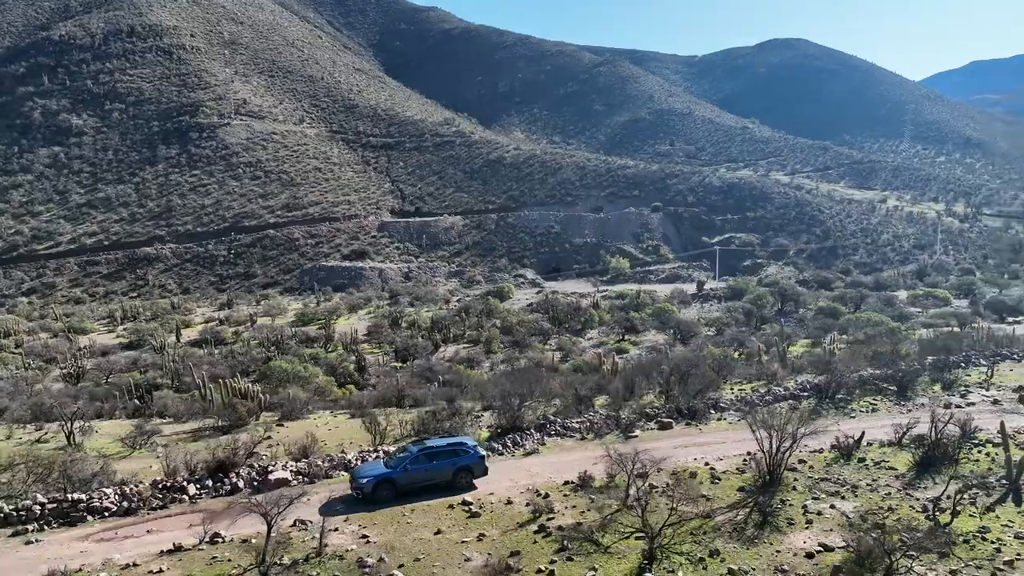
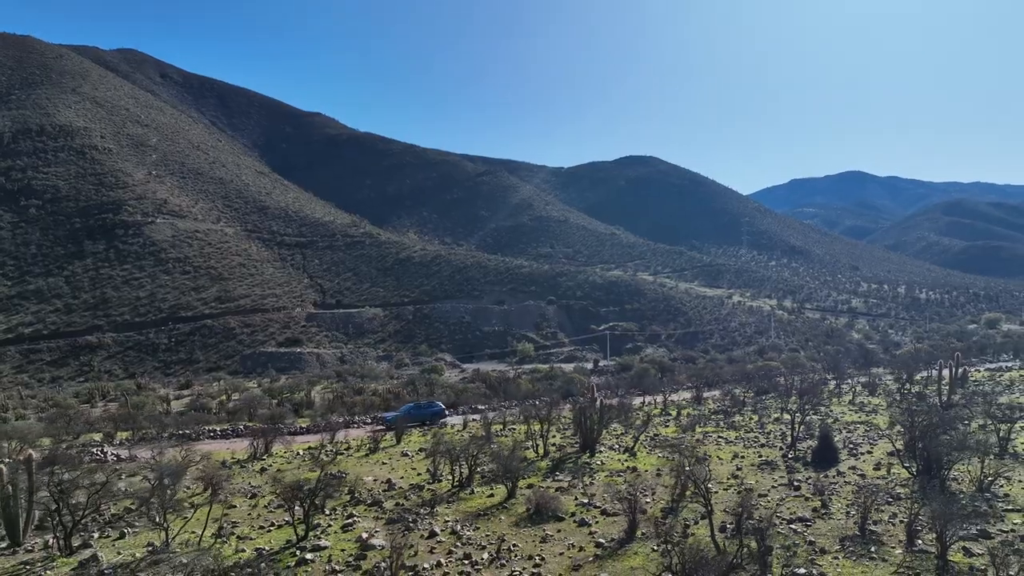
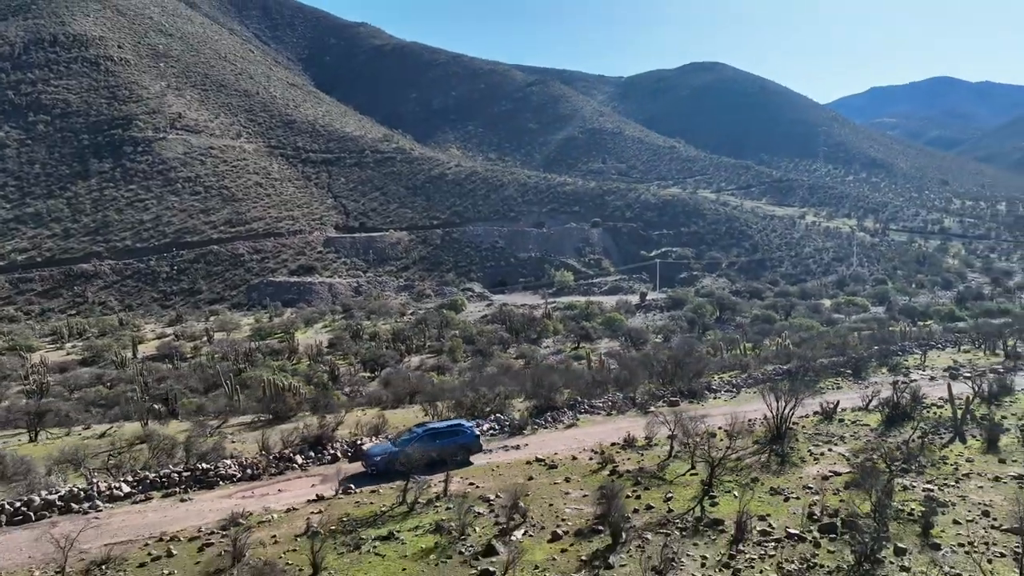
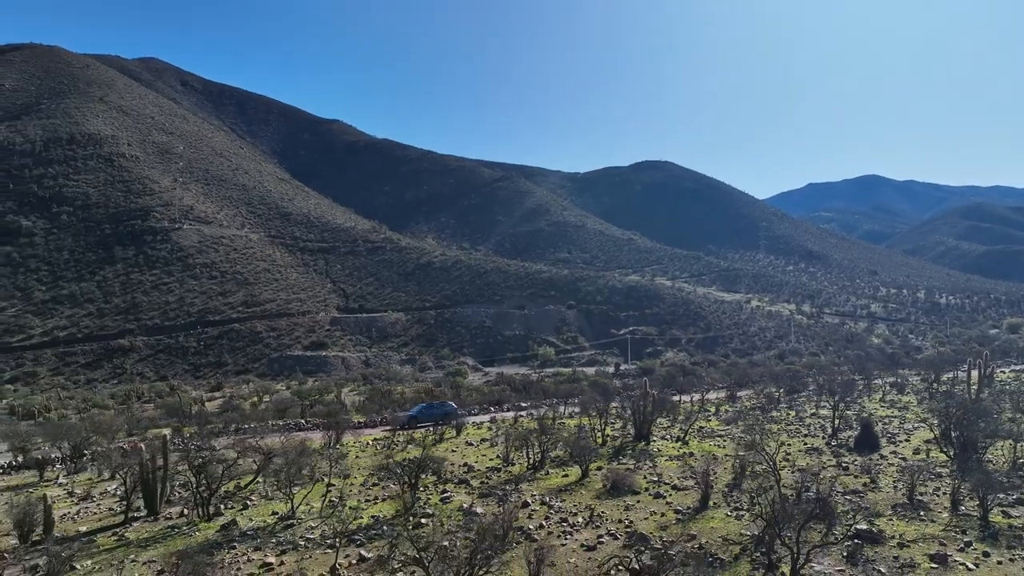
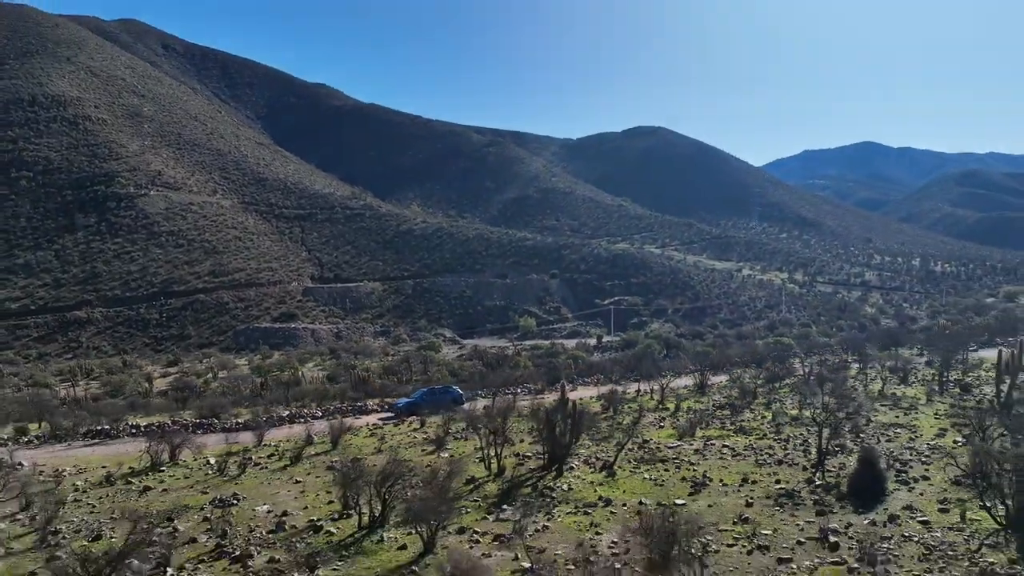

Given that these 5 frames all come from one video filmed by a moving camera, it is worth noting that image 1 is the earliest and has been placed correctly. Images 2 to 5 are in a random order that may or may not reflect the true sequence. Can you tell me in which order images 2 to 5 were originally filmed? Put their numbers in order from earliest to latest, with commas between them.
3, 5, 2, 4
